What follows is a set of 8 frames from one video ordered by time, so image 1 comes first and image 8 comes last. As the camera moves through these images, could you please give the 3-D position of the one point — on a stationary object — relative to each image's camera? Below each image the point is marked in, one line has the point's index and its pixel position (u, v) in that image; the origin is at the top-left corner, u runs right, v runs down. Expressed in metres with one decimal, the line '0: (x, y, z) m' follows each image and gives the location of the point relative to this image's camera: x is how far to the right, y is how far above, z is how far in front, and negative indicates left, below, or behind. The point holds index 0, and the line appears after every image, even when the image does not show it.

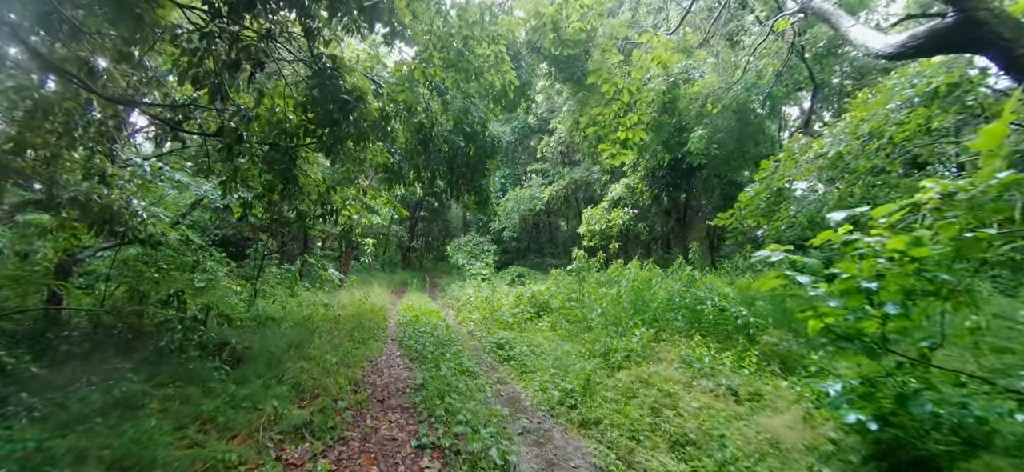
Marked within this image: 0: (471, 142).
0: (-0.6, +1.5, +7.0) m
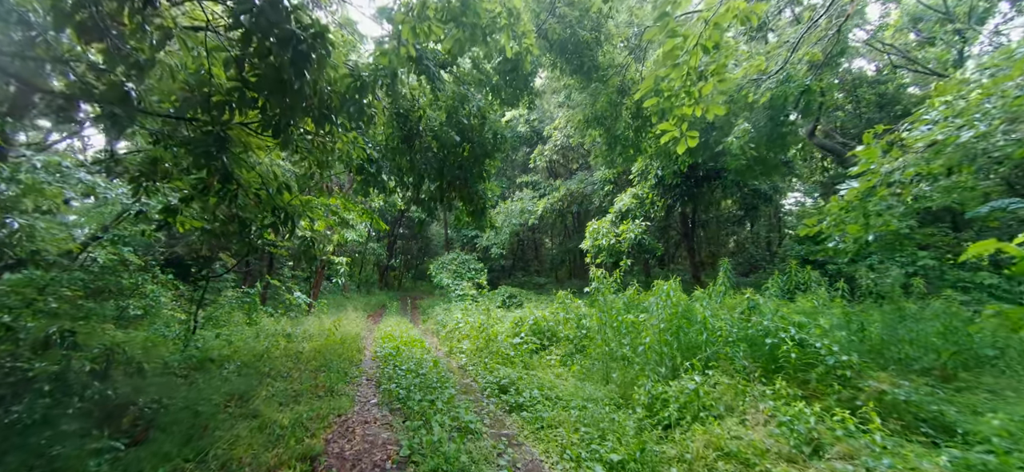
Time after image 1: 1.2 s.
0: (-0.6, +1.2, +5.7) m
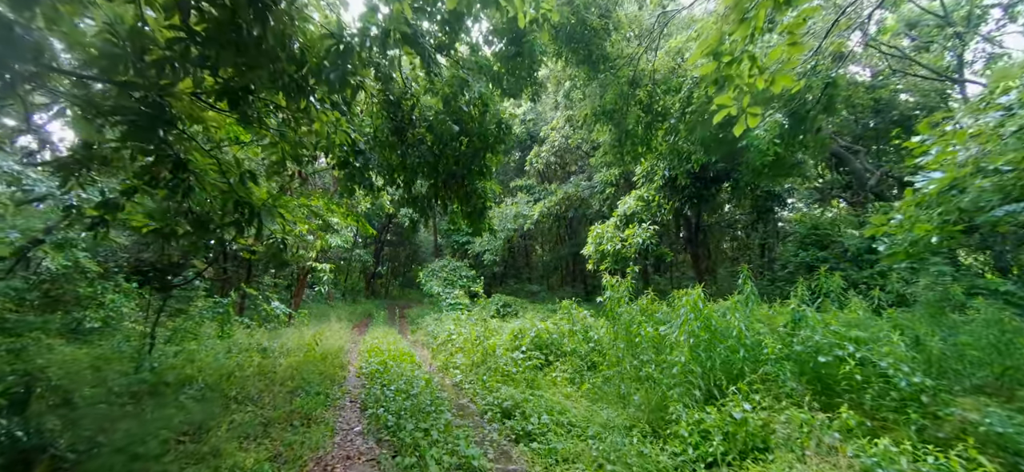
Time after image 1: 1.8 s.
0: (-0.5, +1.2, +5.1) m
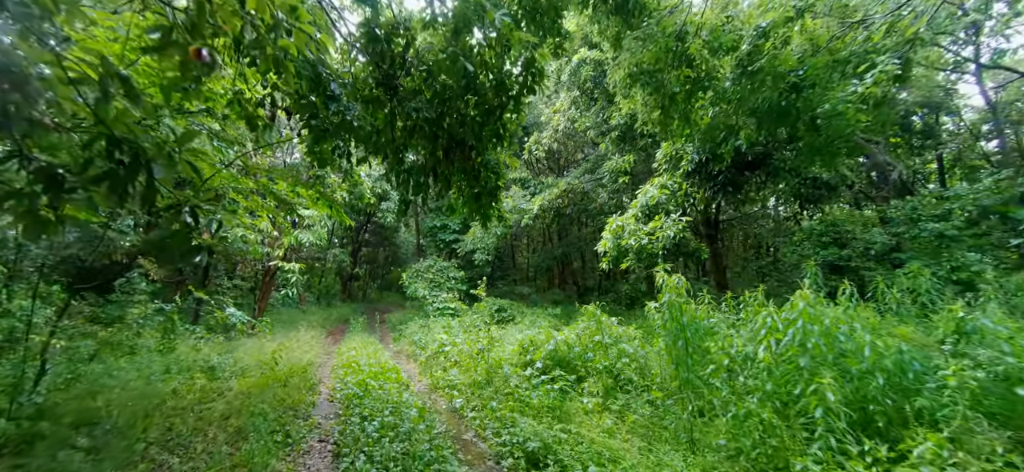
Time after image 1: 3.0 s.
0: (-0.3, +1.3, +3.8) m
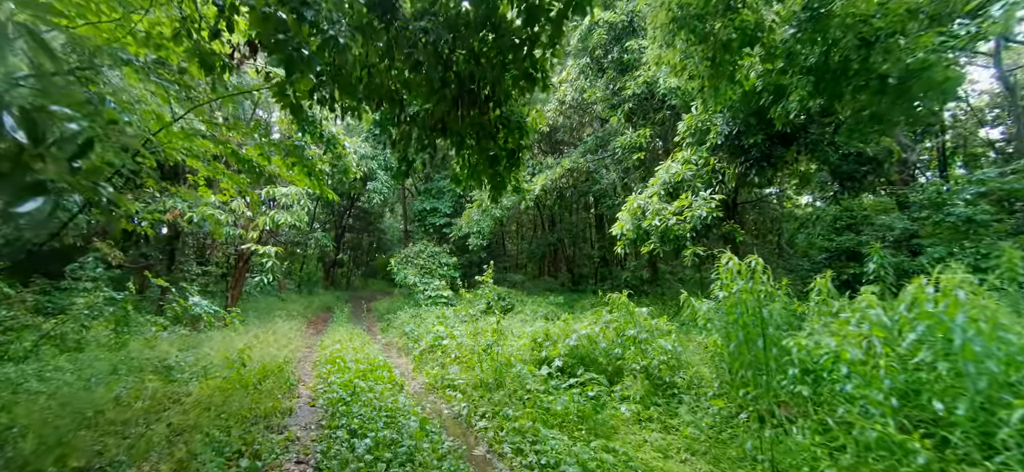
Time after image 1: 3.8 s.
0: (-0.1, +1.5, +2.9) m
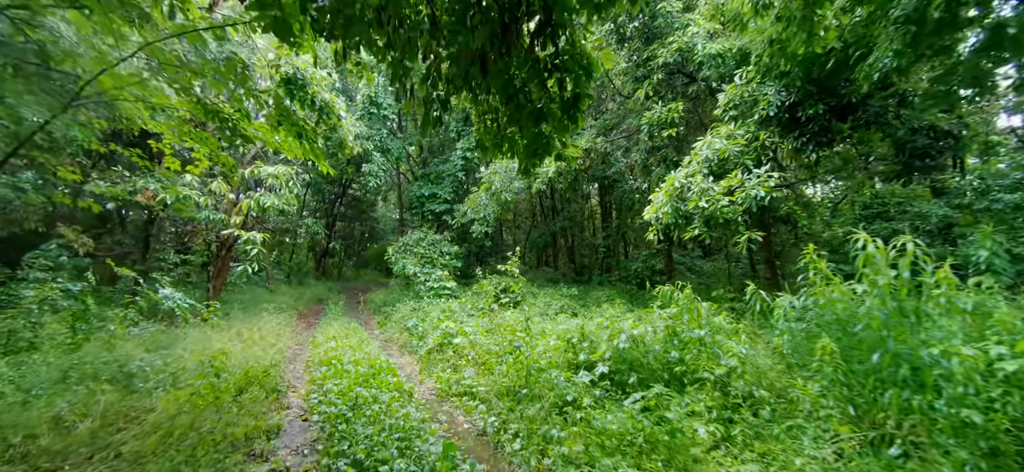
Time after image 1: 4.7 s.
0: (+0.3, +1.7, +2.1) m
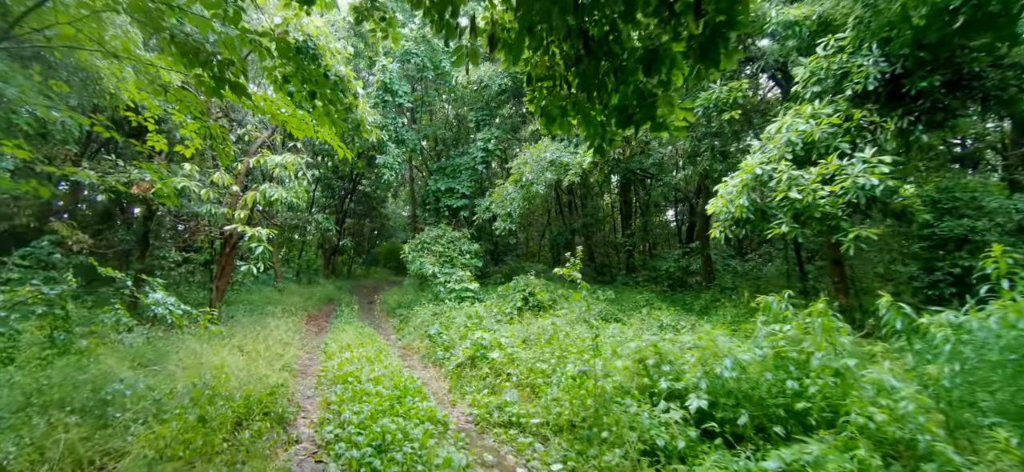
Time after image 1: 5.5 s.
0: (+0.7, +1.7, +1.2) m
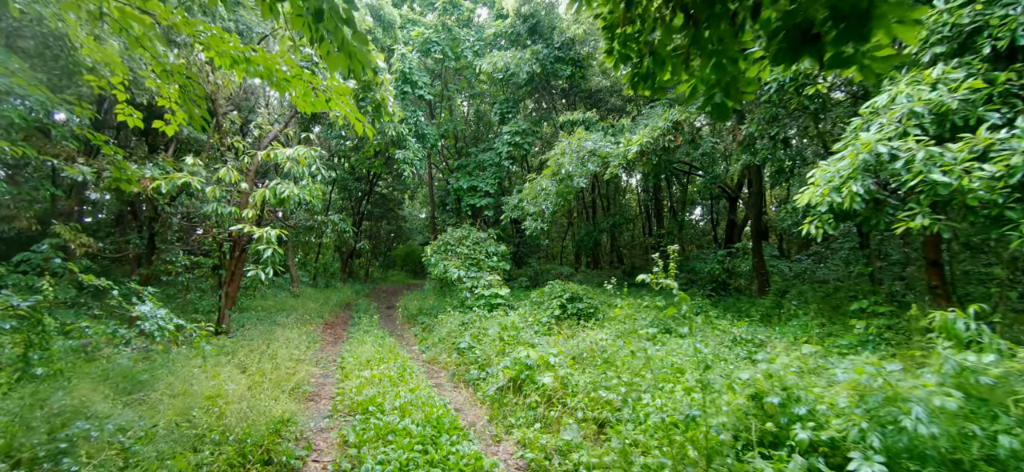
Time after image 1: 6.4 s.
0: (+1.1, +1.7, +0.3) m
